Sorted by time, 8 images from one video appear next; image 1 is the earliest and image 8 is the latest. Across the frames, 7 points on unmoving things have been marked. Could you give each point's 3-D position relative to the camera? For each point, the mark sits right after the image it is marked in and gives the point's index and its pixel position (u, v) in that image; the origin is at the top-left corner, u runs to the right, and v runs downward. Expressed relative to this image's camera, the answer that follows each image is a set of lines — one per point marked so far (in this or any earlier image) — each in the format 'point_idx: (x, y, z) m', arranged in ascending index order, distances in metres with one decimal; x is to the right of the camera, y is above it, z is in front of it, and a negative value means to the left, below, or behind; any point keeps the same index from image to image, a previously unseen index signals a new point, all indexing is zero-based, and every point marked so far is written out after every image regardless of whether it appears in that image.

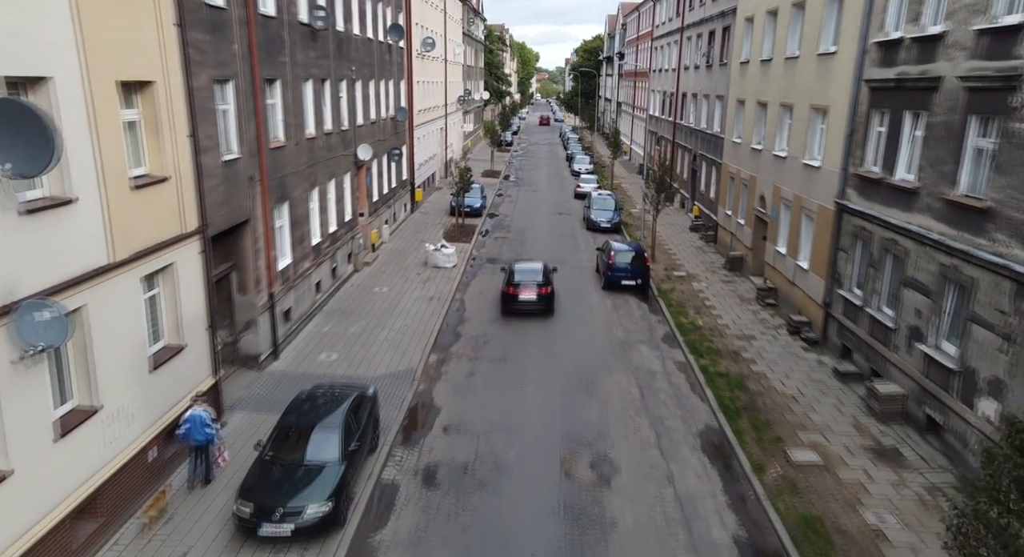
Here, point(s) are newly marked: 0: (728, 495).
0: (+3.6, -3.6, +12.2) m
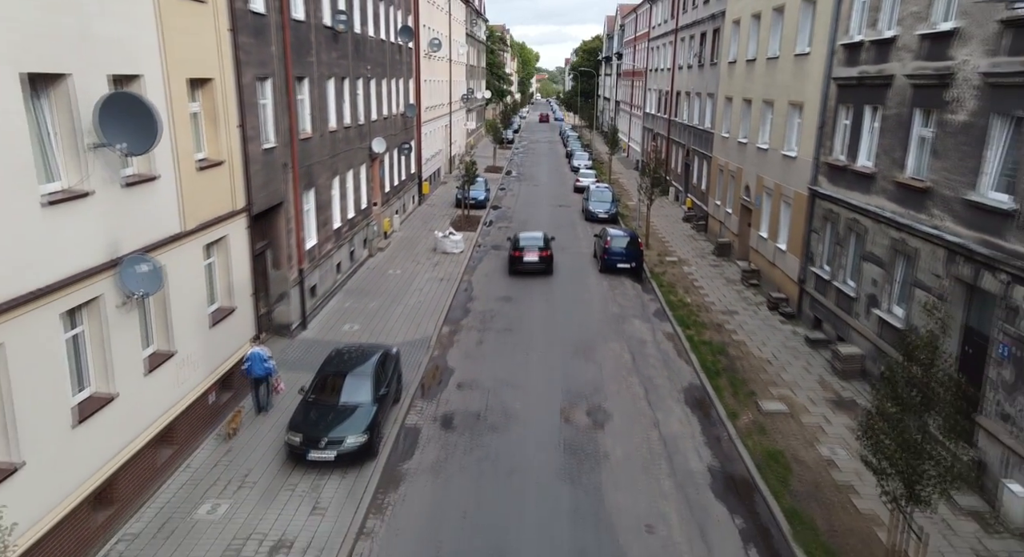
0: (+3.8, -3.0, +14.1) m
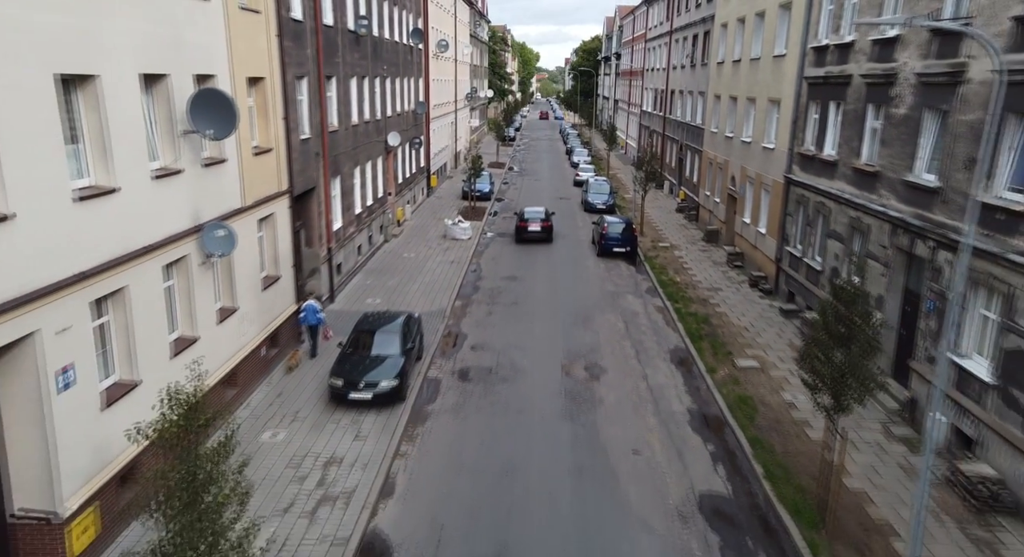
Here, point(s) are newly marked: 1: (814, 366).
0: (+4.0, -2.4, +16.4) m
1: (+4.7, -1.3, +11.1) m
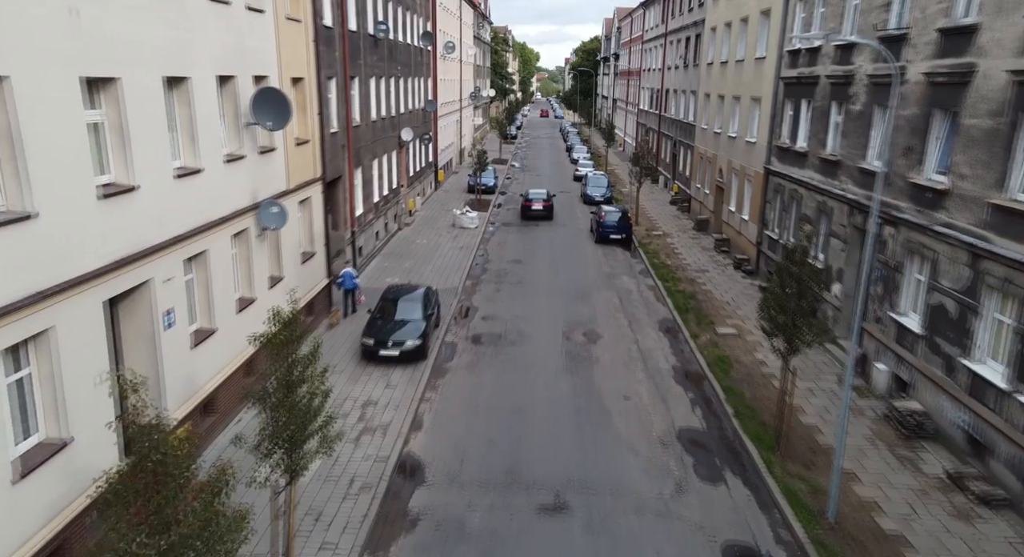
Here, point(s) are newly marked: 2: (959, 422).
0: (+4.1, -1.8, +18.7) m
1: (+4.9, -0.7, +13.4) m
2: (+7.7, -2.5, +12.5) m
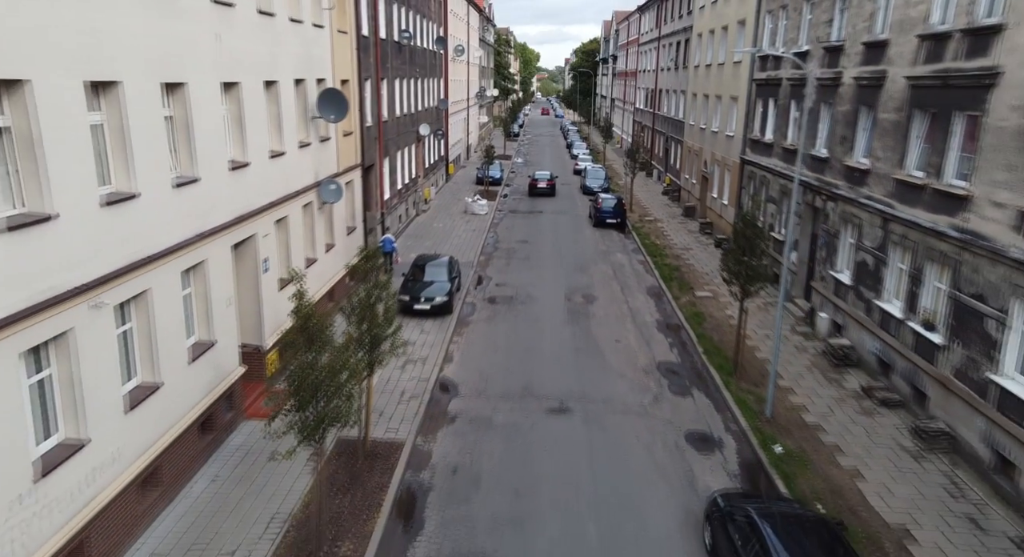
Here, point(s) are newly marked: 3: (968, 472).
0: (+4.5, -0.9, +22.3) m
1: (+5.2, +0.2, +17.0) m
2: (+8.0, -1.6, +16.1) m
3: (+7.7, -3.3, +12.3) m
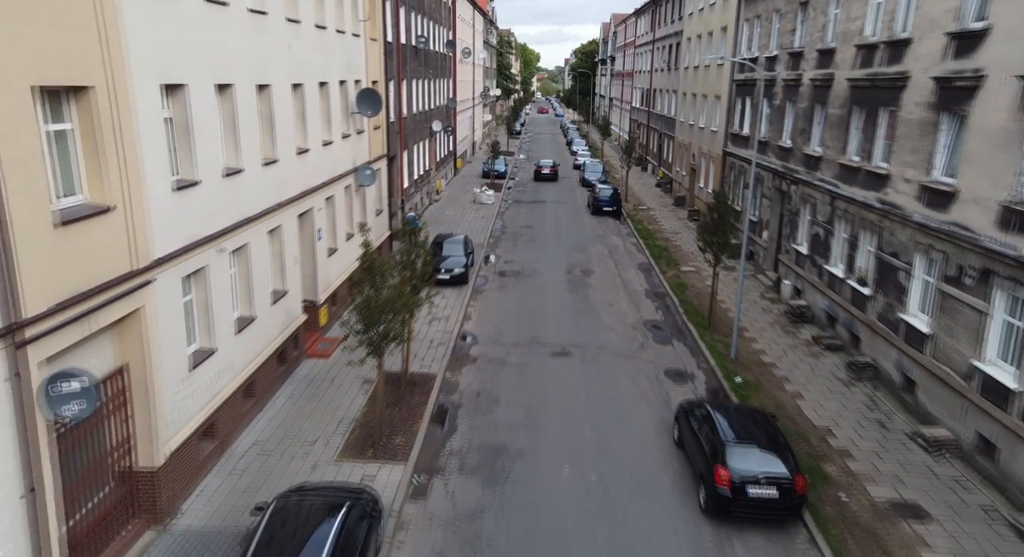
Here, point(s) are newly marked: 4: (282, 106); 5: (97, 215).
0: (+4.7, 0.0, +25.6) m
1: (+5.5, +1.0, +20.3) m
2: (+8.3, -0.7, +19.3) m
3: (+8.0, -2.4, +15.5) m
4: (-4.9, +3.7, +15.5) m
5: (-5.1, +0.8, +8.8) m
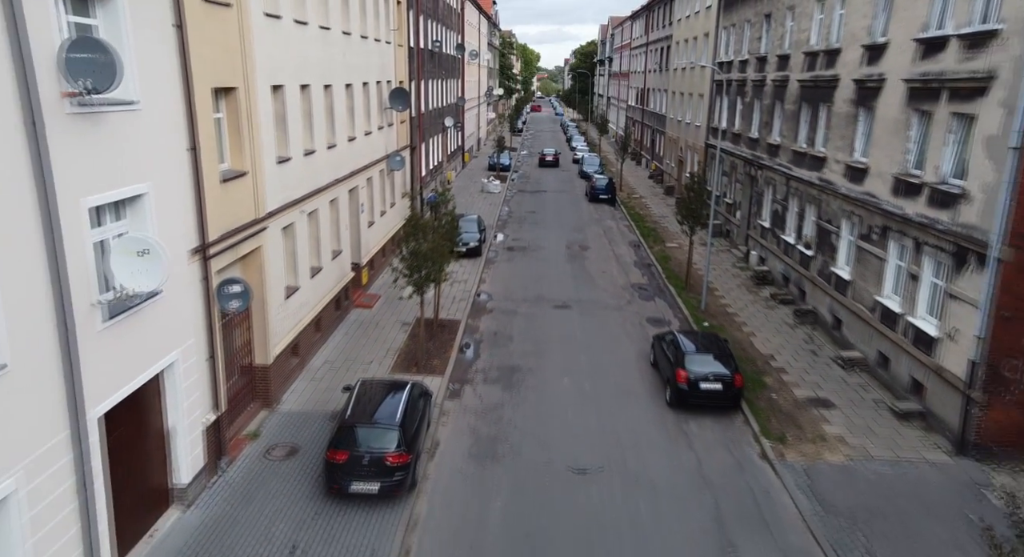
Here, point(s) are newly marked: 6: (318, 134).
0: (+5.0, +1.0, +29.4) m
1: (+5.7, +2.1, +24.1) m
2: (+8.5, +0.3, +23.2) m
3: (+8.2, -1.4, +19.4) m
4: (-4.6, +4.7, +19.3) m
5: (-4.8, +1.8, +12.7) m
6: (-4.7, +3.5, +17.5) m
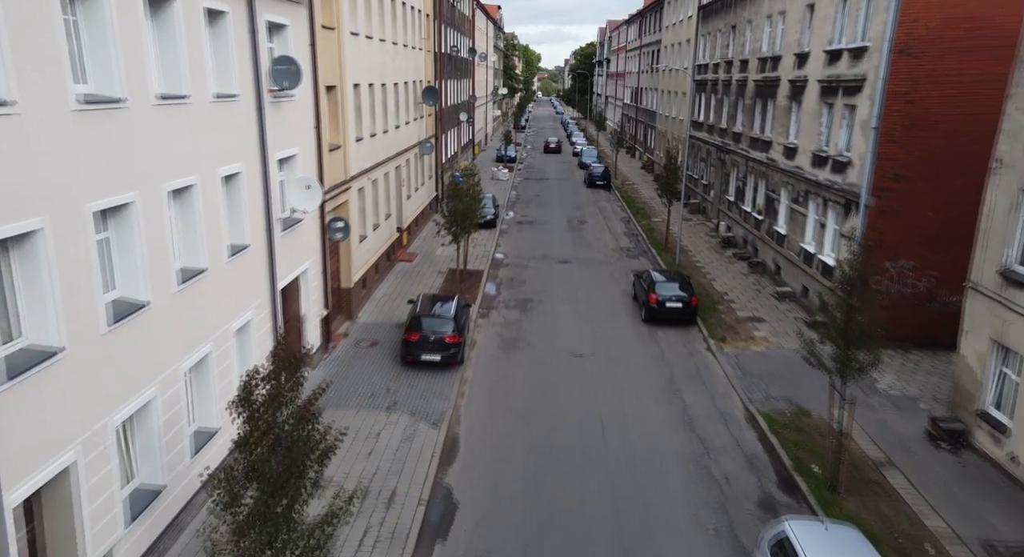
0: (+5.4, +2.4, +34.8) m
1: (+6.2, +3.5, +29.4) m
2: (+9.0, +1.7, +28.5) m
3: (+8.7, 0.0, +24.7) m
4: (-4.2, +6.1, +24.6) m
5: (-4.4, +3.2, +18.0) m
6: (-4.2, +4.9, +22.8) m
